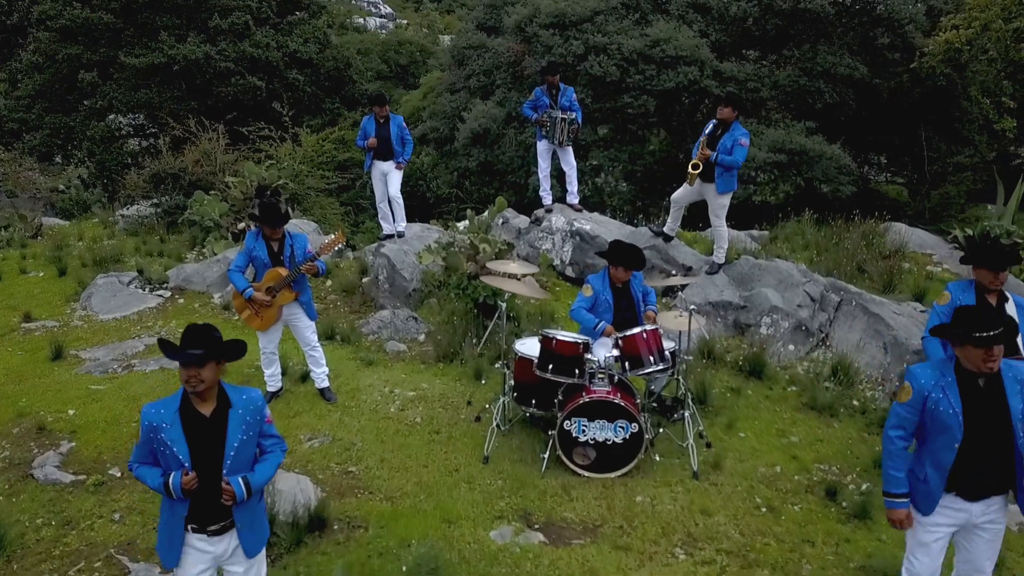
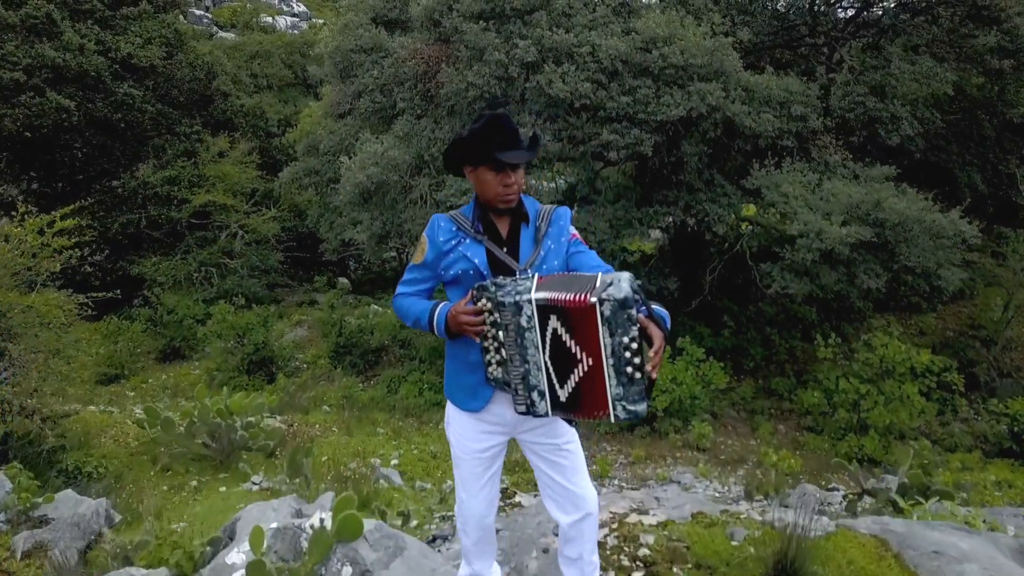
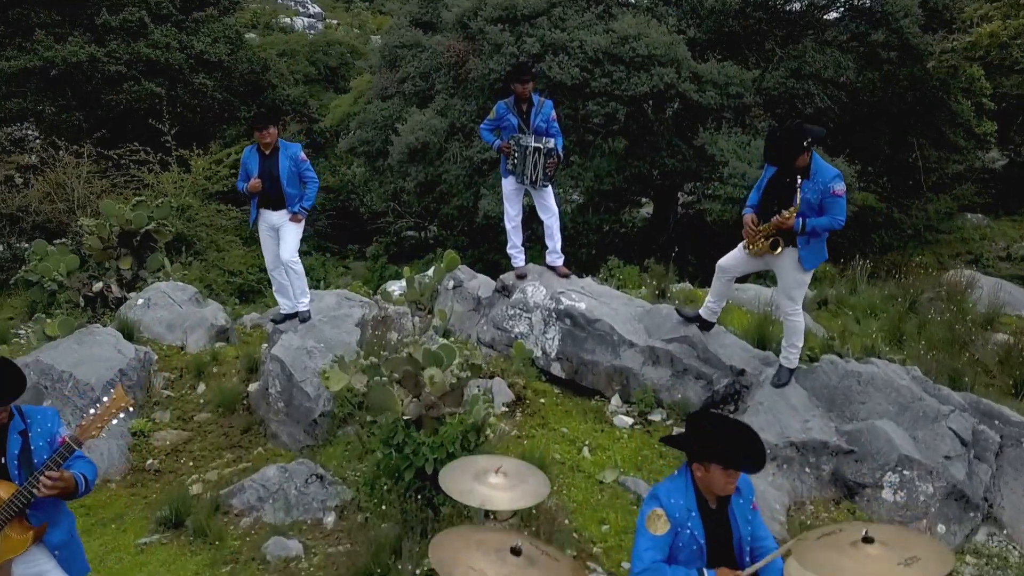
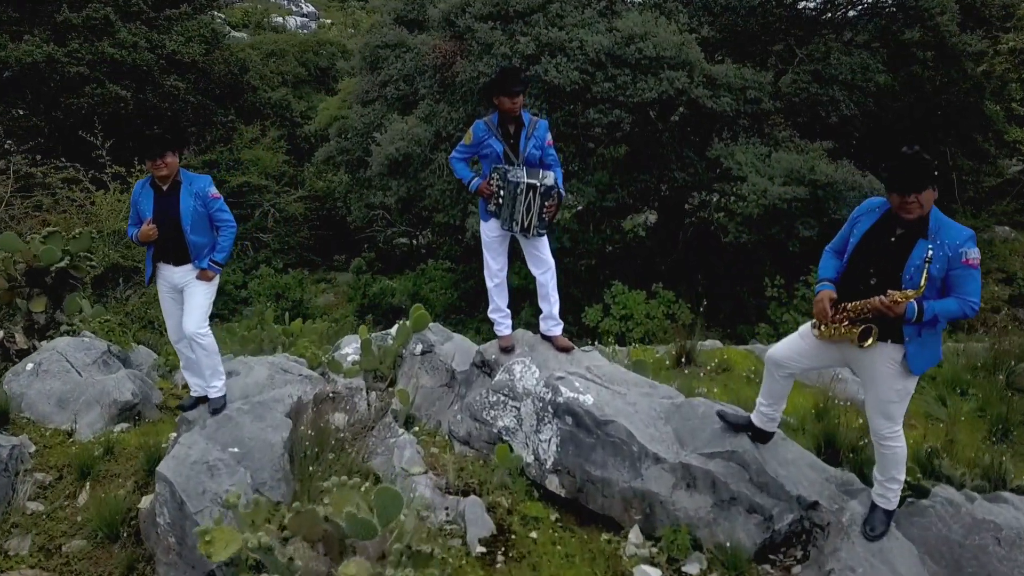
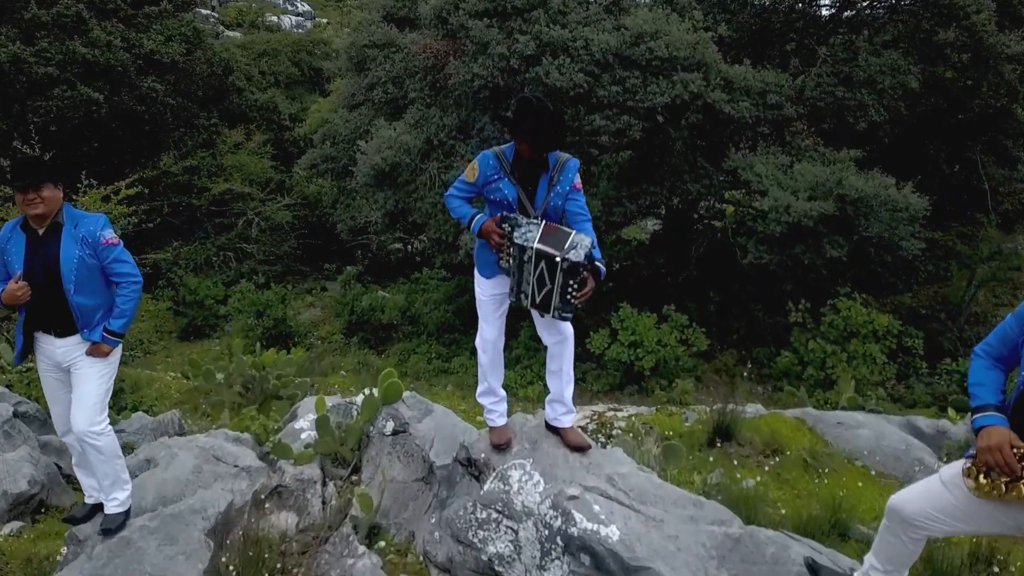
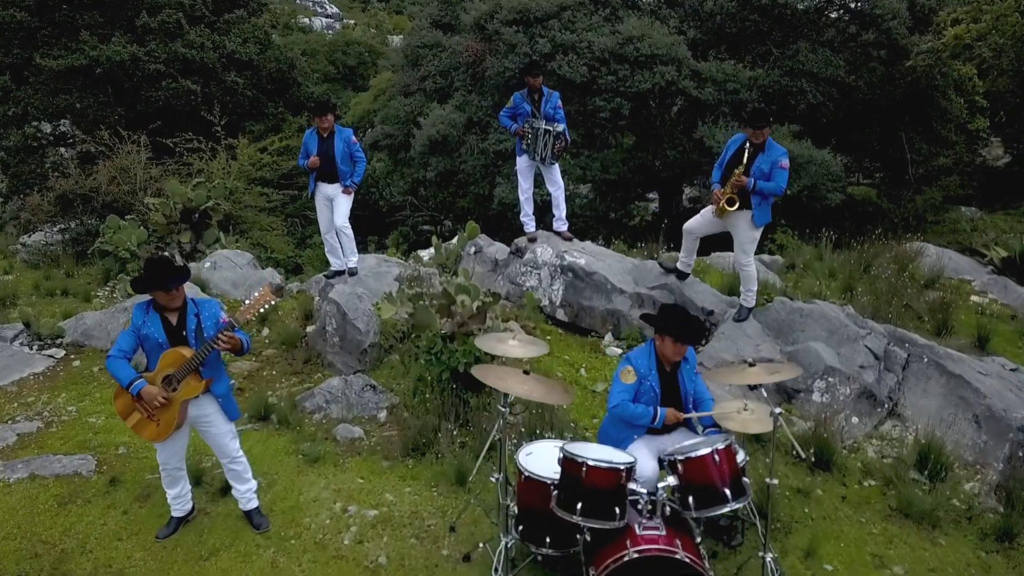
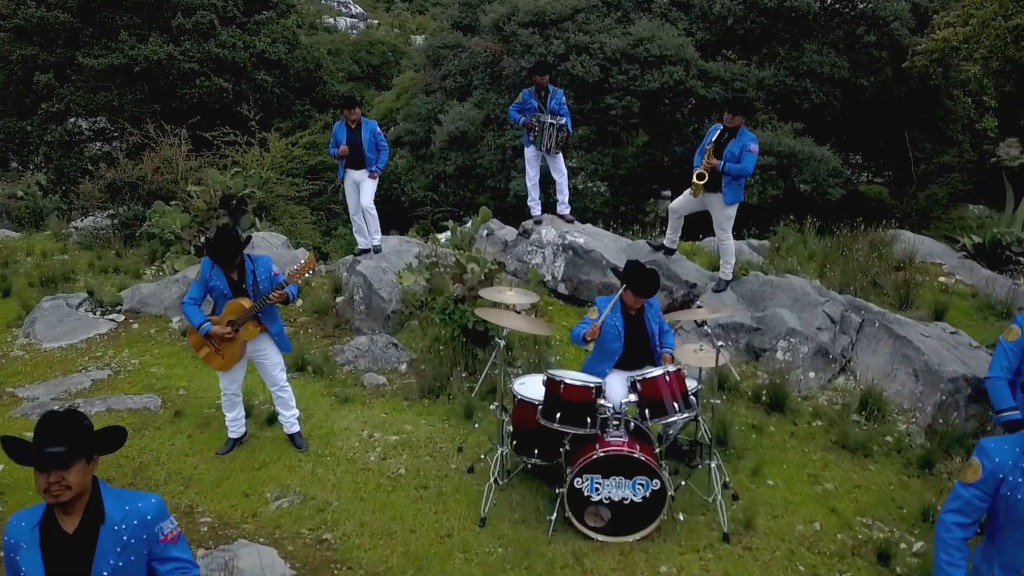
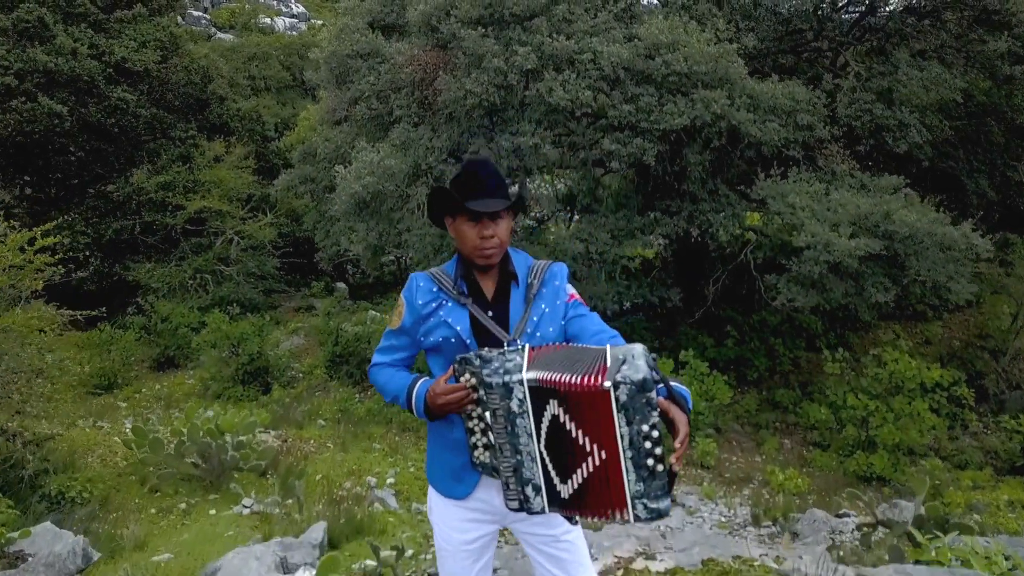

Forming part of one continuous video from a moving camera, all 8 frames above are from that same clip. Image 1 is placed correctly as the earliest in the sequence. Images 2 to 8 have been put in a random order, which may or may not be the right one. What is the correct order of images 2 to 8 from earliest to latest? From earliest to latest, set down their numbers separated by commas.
7, 6, 3, 4, 5, 2, 8
